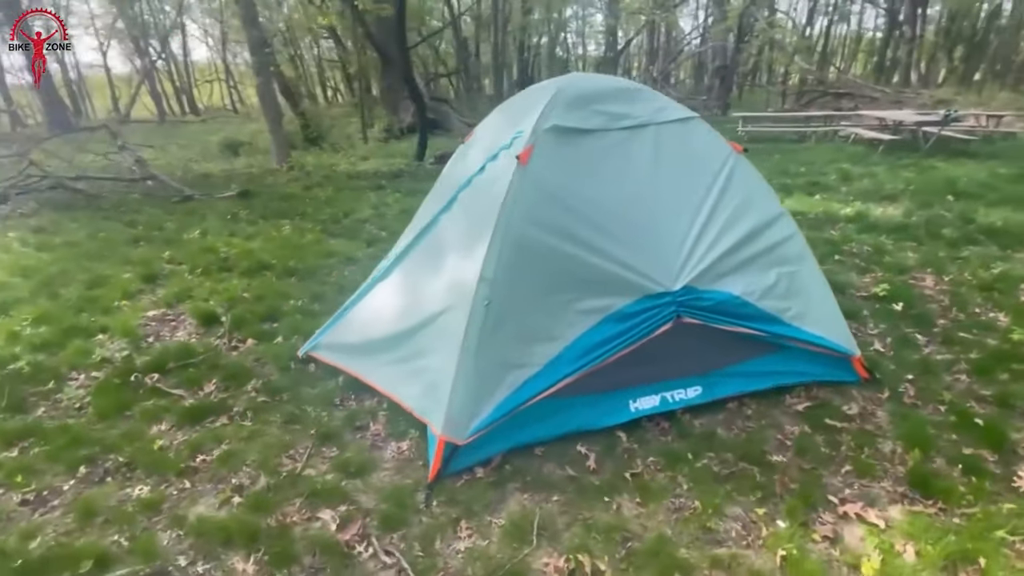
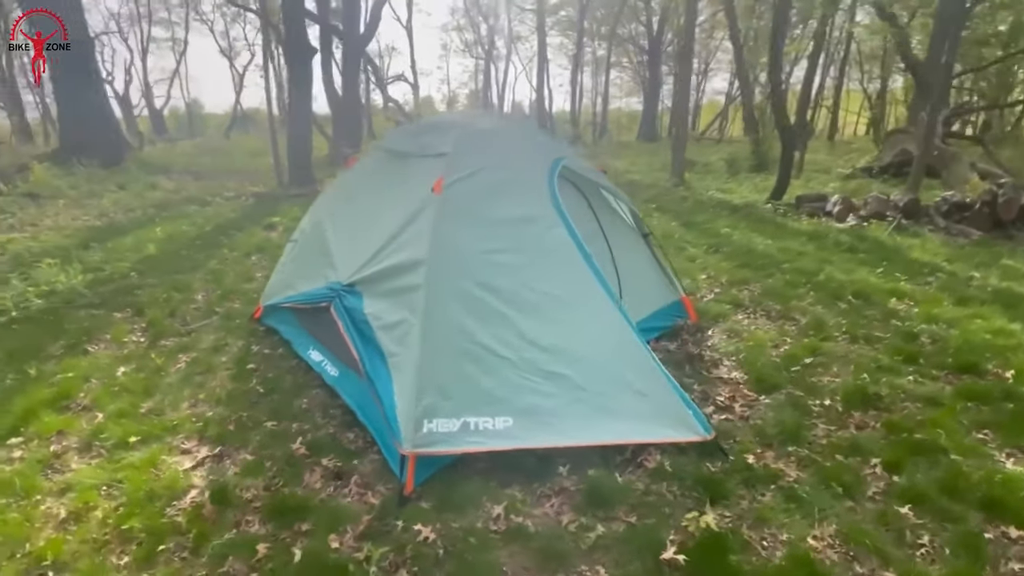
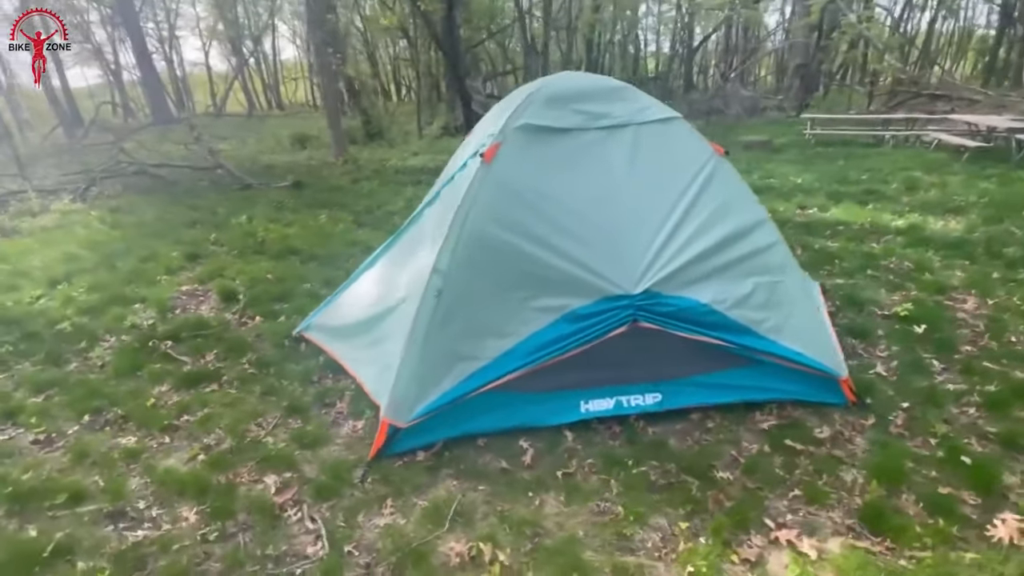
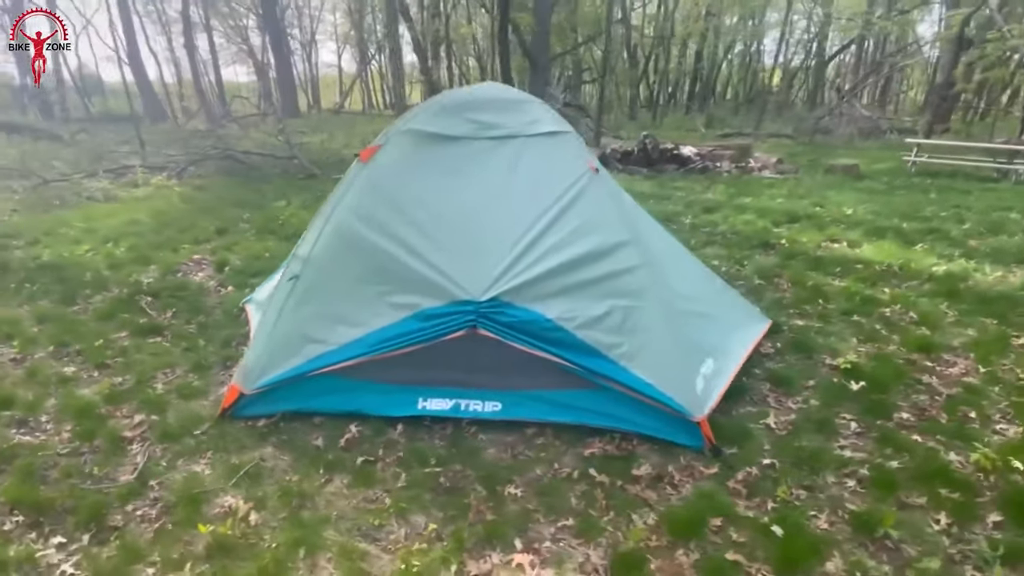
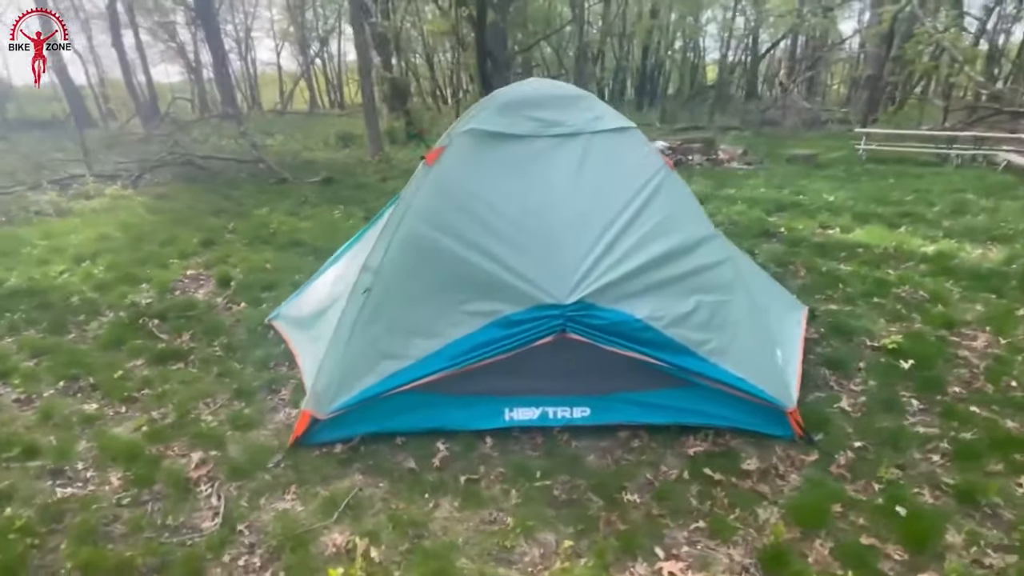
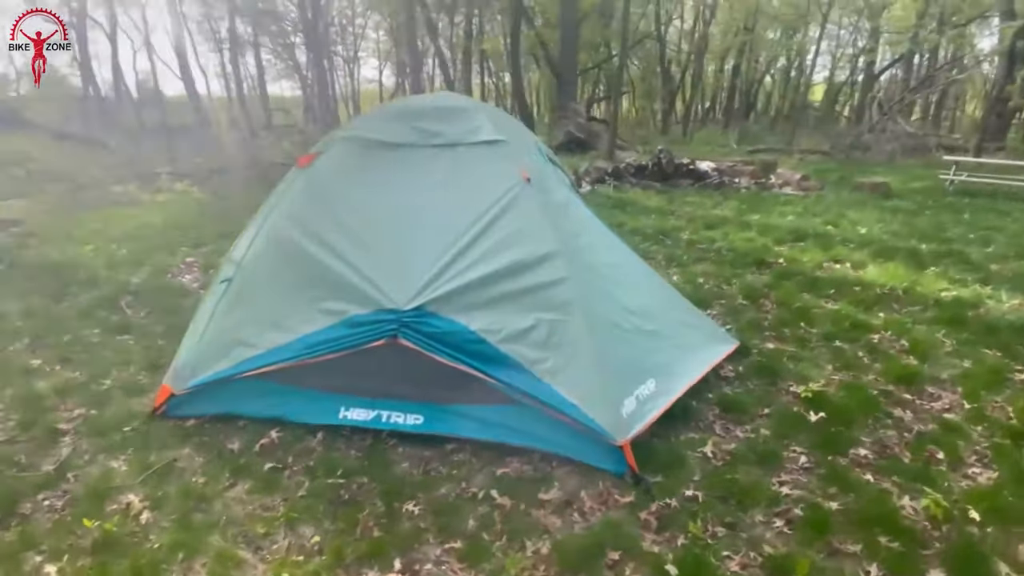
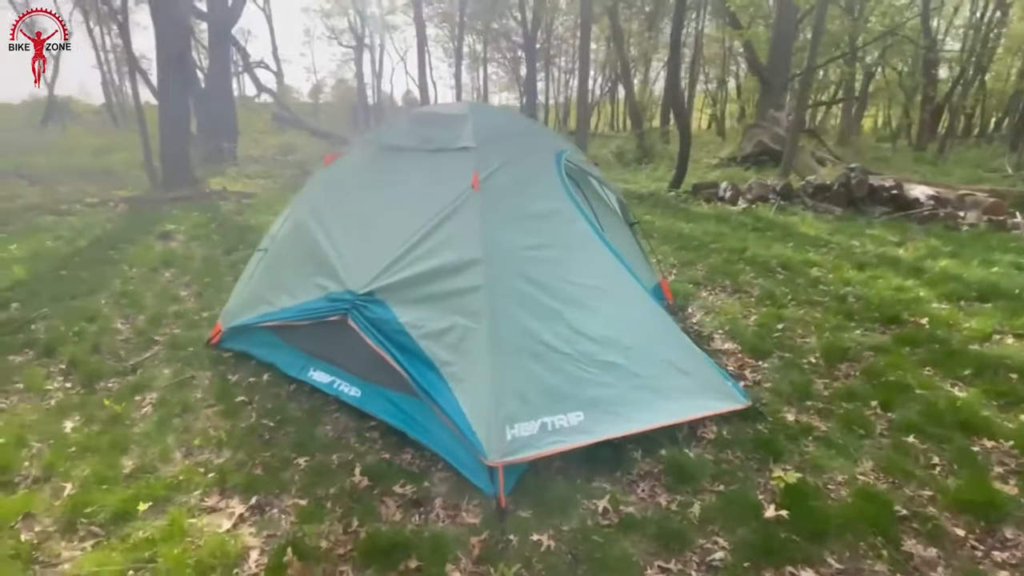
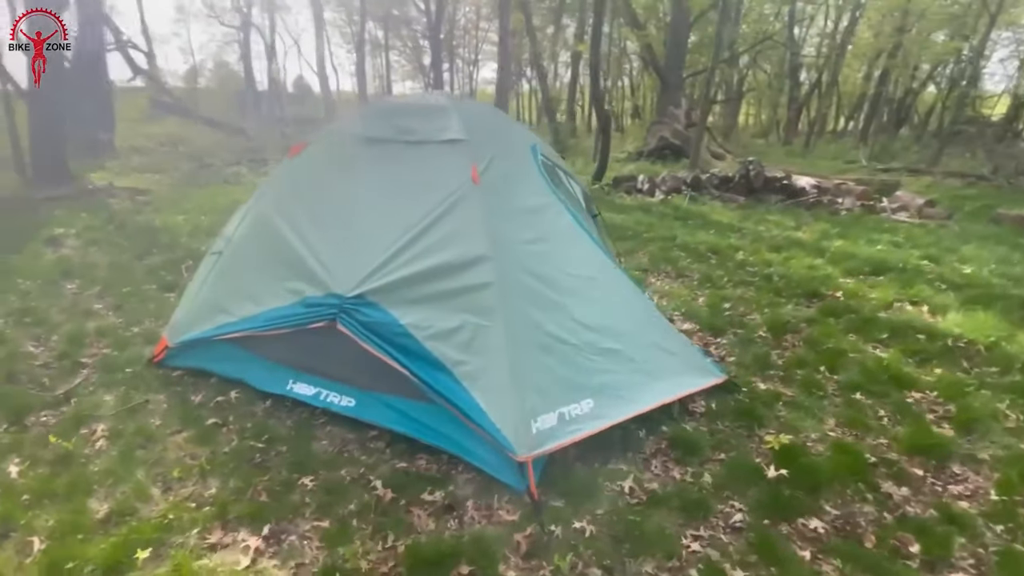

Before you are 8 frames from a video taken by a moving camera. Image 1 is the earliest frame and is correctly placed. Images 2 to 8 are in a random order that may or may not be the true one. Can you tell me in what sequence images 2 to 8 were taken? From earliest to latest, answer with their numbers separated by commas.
3, 5, 4, 6, 8, 7, 2
